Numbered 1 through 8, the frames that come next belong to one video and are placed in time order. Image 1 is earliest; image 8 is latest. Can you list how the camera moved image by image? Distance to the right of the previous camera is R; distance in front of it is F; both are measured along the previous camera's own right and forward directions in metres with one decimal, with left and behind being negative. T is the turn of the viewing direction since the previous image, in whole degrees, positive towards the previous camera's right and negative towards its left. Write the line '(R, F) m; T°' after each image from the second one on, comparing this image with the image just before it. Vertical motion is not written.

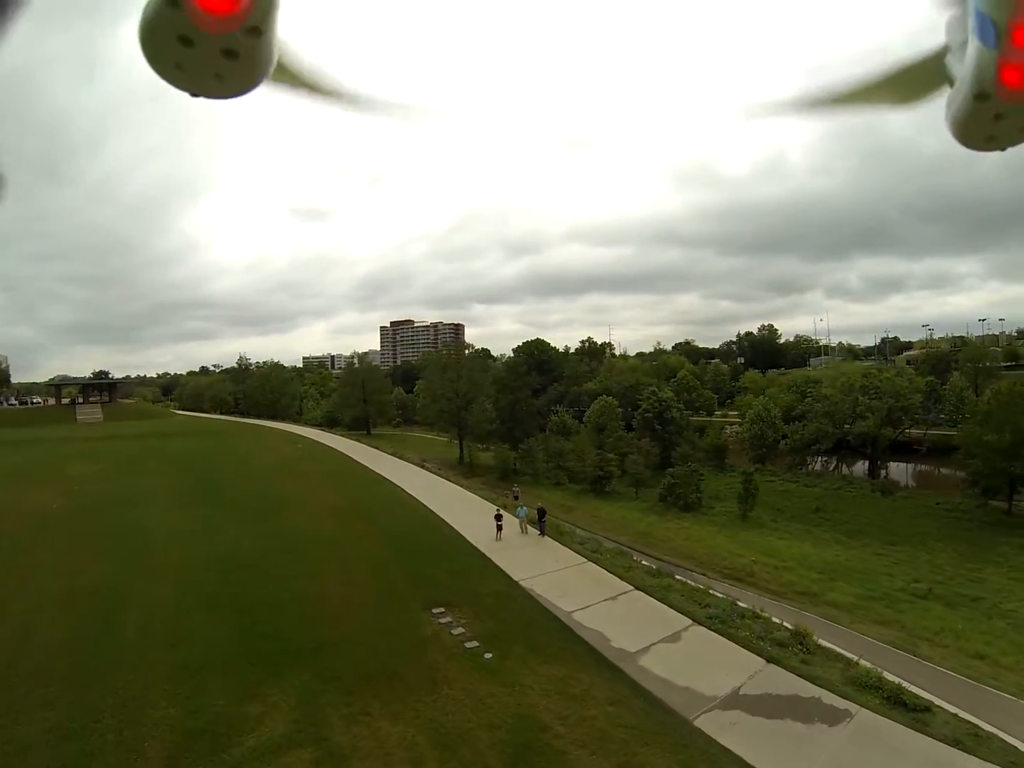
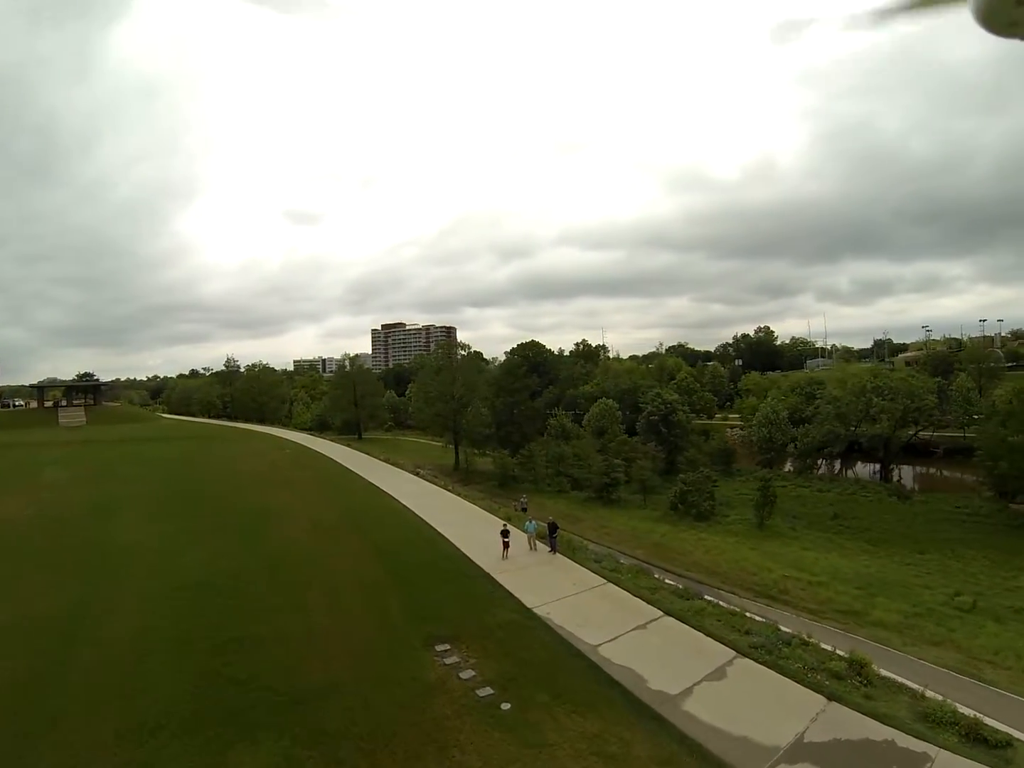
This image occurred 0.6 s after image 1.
(-0.5, +2.0) m; +1°
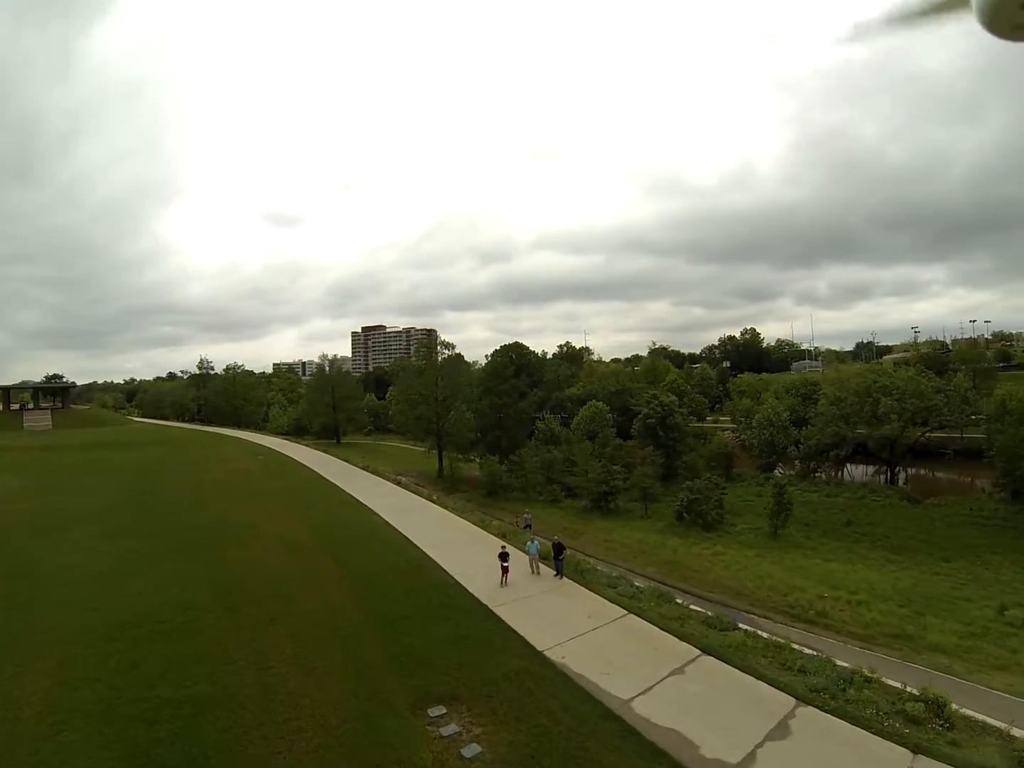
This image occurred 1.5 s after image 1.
(-0.5, +2.5) m; +2°
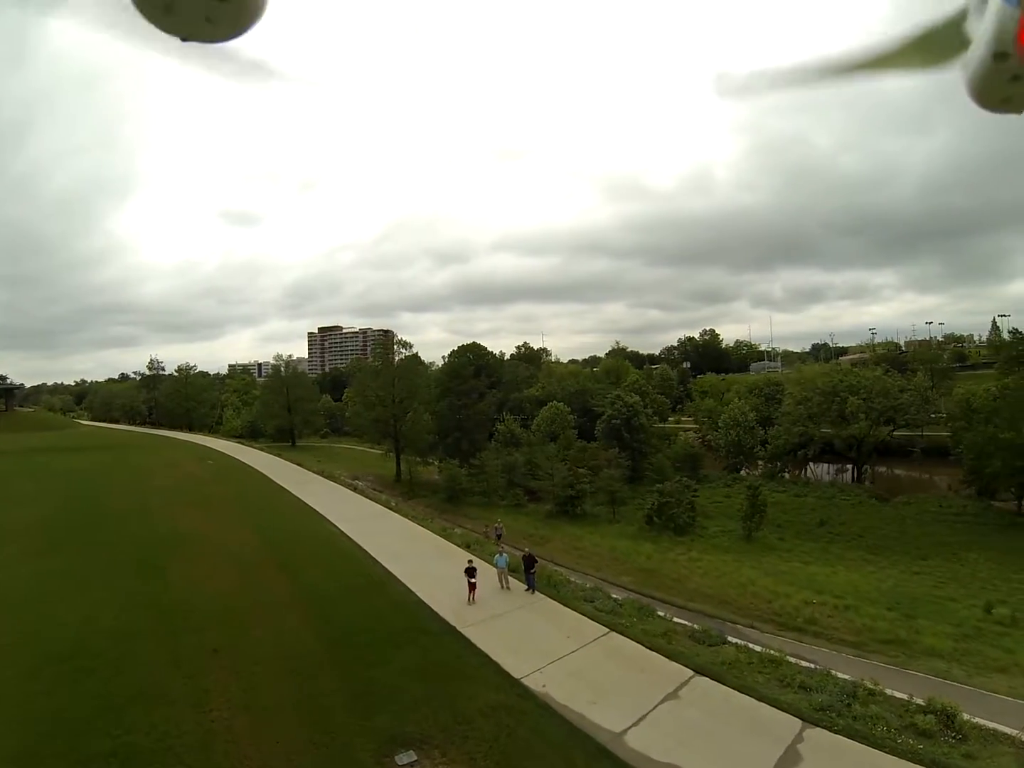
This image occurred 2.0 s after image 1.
(-0.3, +1.3) m; +4°
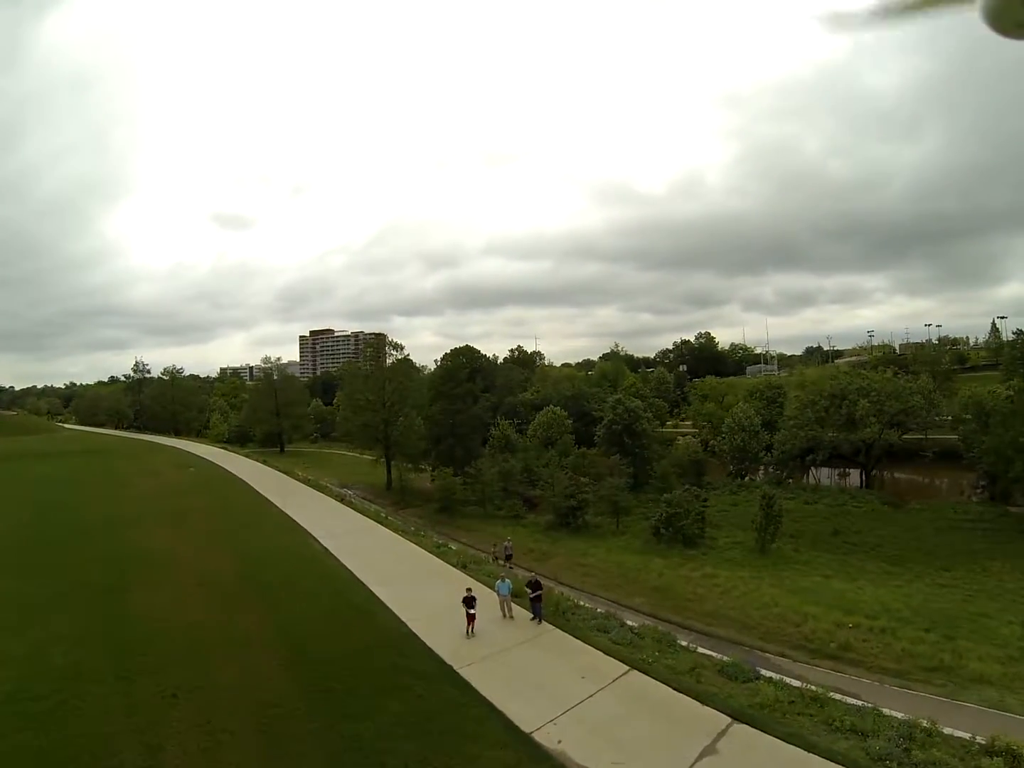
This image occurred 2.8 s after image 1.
(-0.3, +1.7) m; +1°
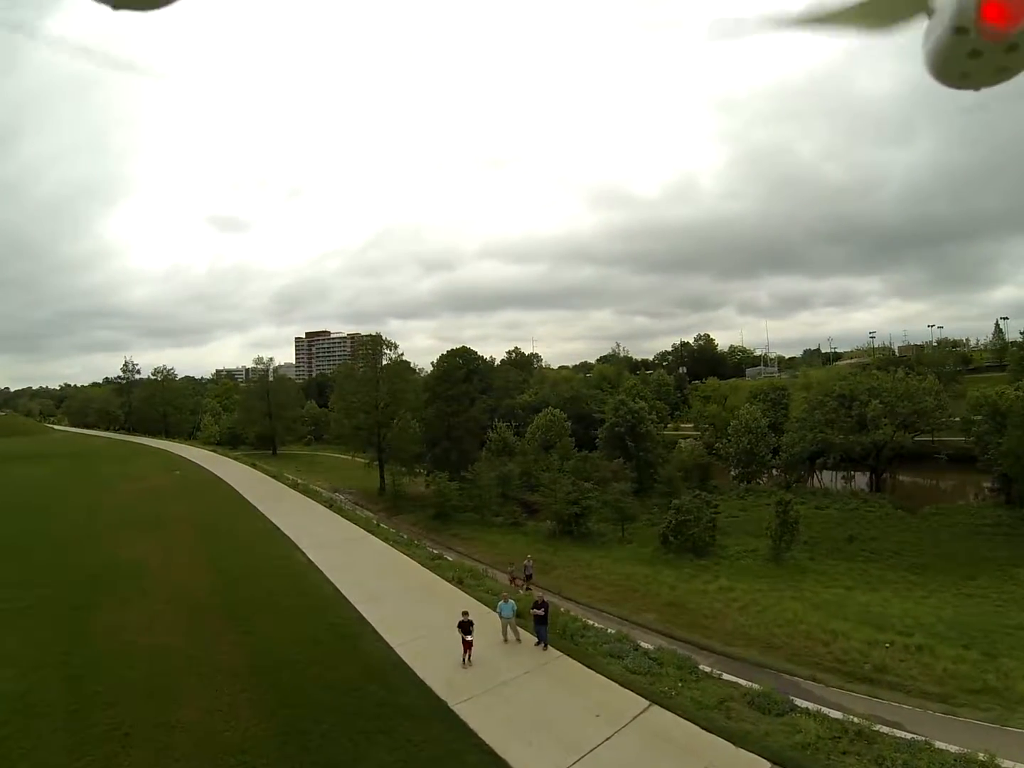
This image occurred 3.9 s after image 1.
(-0.1, +1.5) m; 0°
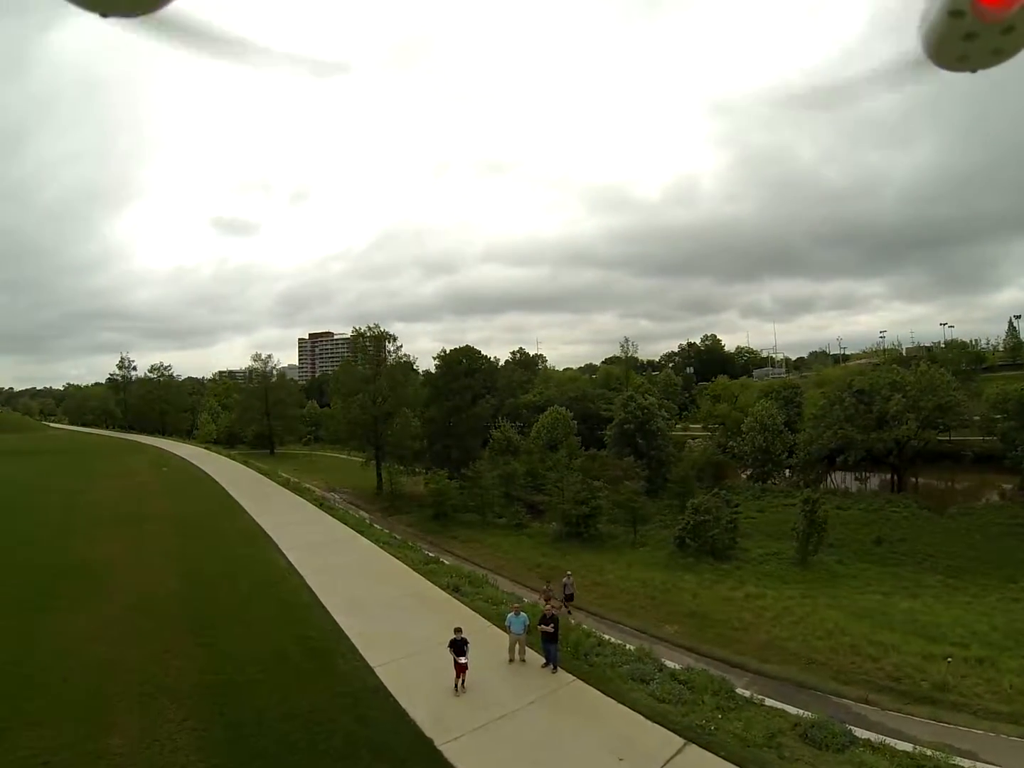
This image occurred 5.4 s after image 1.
(-0.1, +1.8) m; 0°
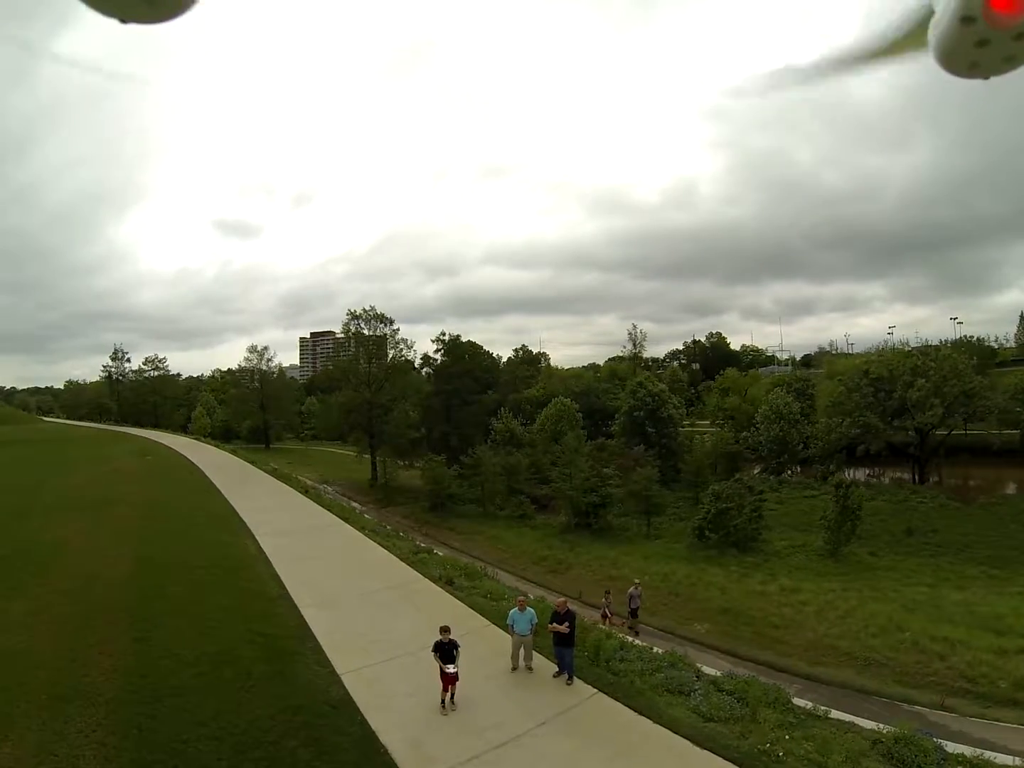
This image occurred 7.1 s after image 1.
(-0.1, +2.0) m; 0°
